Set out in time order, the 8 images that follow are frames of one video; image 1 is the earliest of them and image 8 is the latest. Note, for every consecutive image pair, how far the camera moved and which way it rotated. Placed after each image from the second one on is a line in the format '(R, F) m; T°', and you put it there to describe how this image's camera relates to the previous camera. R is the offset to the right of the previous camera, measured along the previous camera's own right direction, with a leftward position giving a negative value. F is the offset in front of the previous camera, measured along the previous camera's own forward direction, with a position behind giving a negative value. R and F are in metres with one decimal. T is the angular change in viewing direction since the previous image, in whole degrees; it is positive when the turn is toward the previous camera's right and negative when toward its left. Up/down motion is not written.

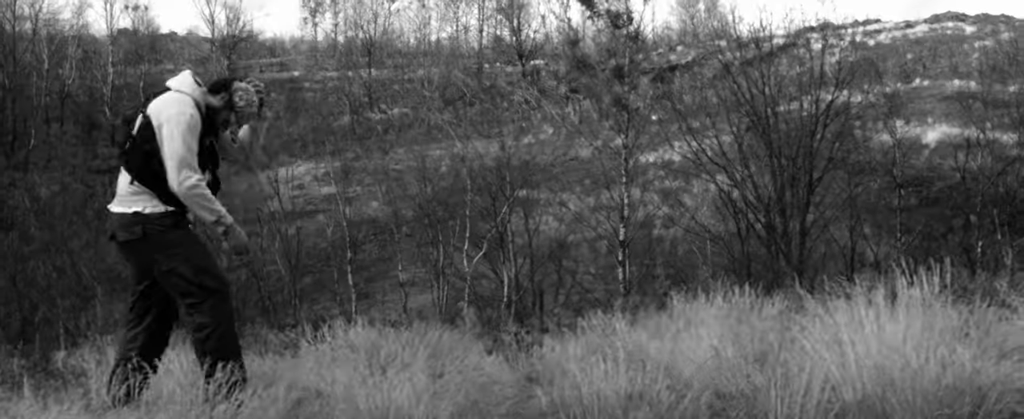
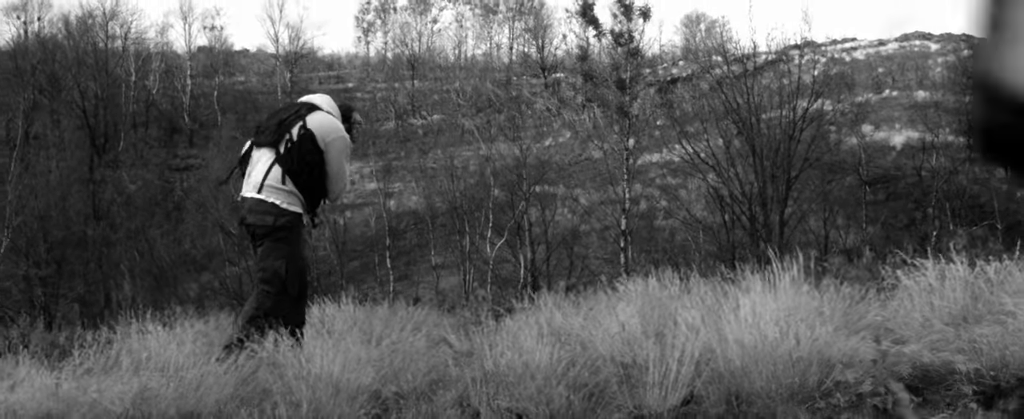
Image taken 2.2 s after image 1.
(+0.7, -1.2) m; -5°
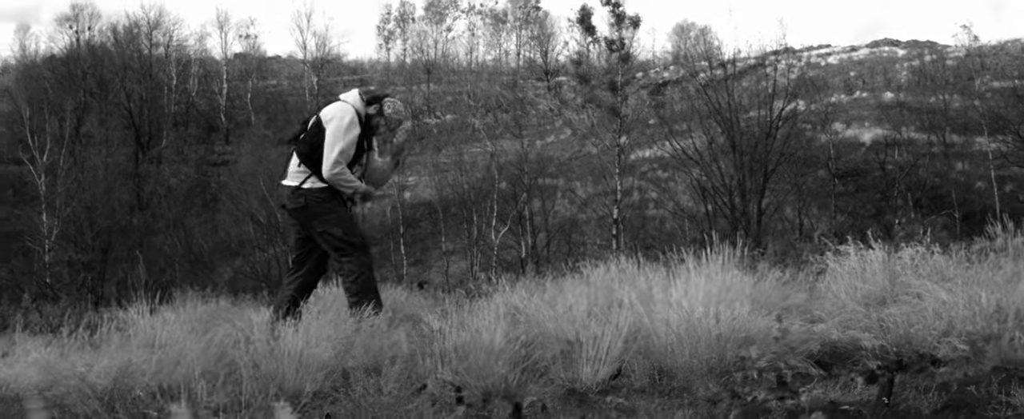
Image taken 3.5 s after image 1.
(+0.3, -0.9) m; -2°
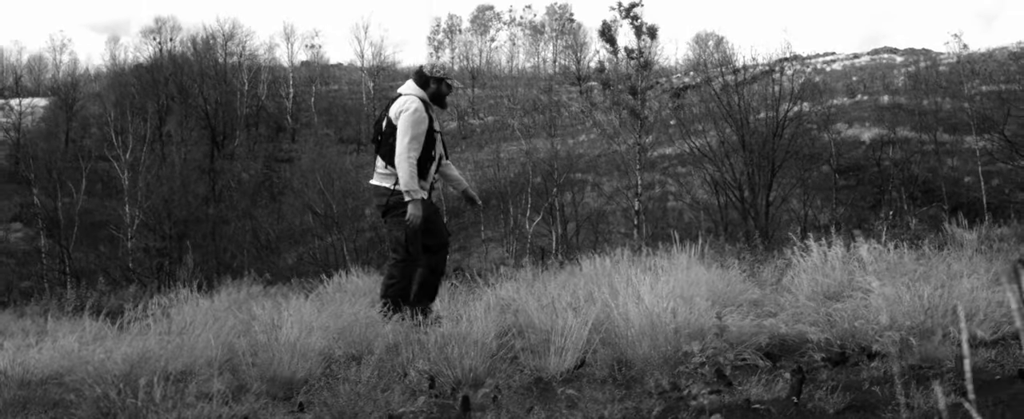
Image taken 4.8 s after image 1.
(+0.1, -1.2) m; -3°
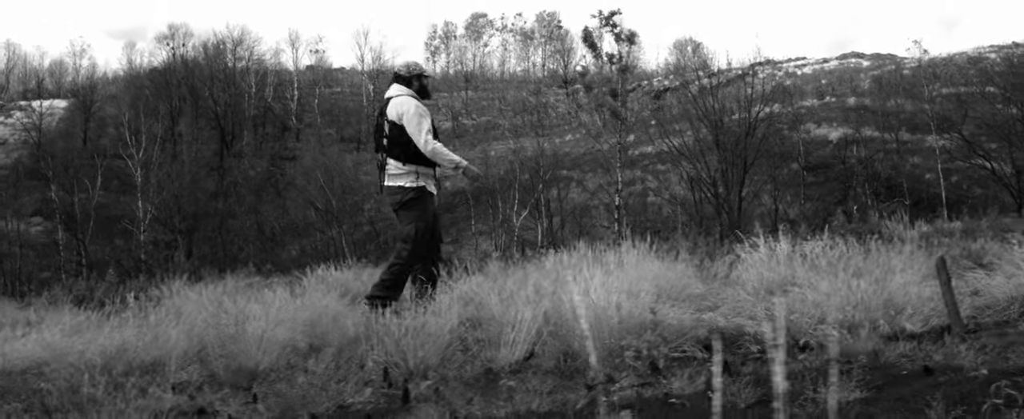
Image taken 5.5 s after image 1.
(+0.3, -0.7) m; -1°
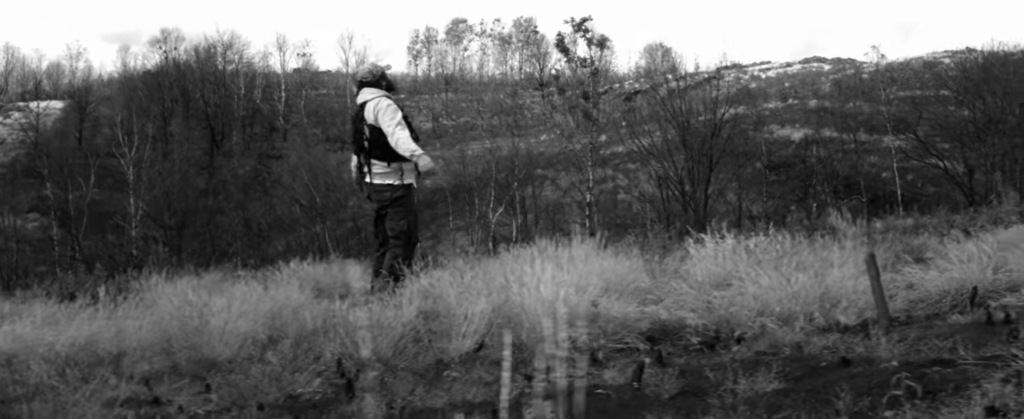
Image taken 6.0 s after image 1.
(+0.4, -0.4) m; 0°
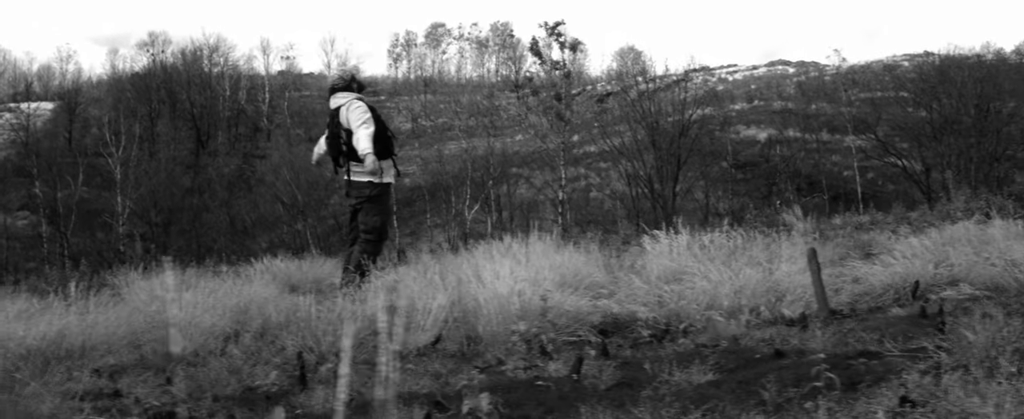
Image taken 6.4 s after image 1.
(+0.4, -0.3) m; 0°
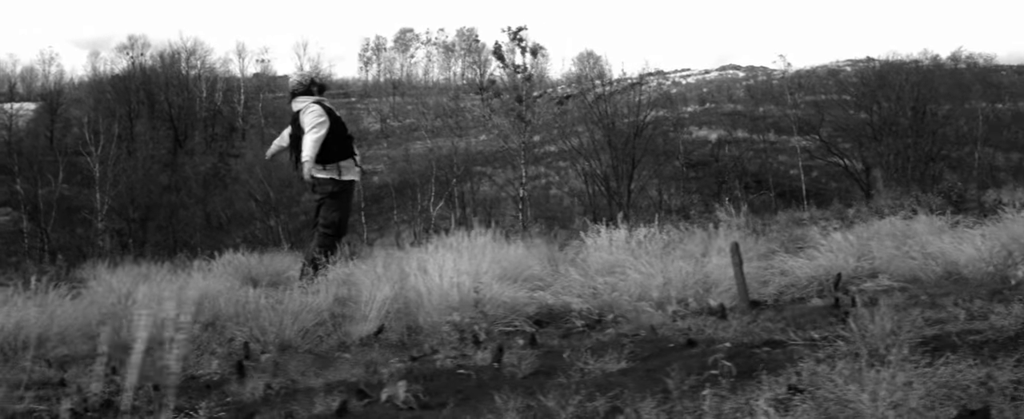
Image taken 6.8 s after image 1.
(+0.6, -0.5) m; 0°
